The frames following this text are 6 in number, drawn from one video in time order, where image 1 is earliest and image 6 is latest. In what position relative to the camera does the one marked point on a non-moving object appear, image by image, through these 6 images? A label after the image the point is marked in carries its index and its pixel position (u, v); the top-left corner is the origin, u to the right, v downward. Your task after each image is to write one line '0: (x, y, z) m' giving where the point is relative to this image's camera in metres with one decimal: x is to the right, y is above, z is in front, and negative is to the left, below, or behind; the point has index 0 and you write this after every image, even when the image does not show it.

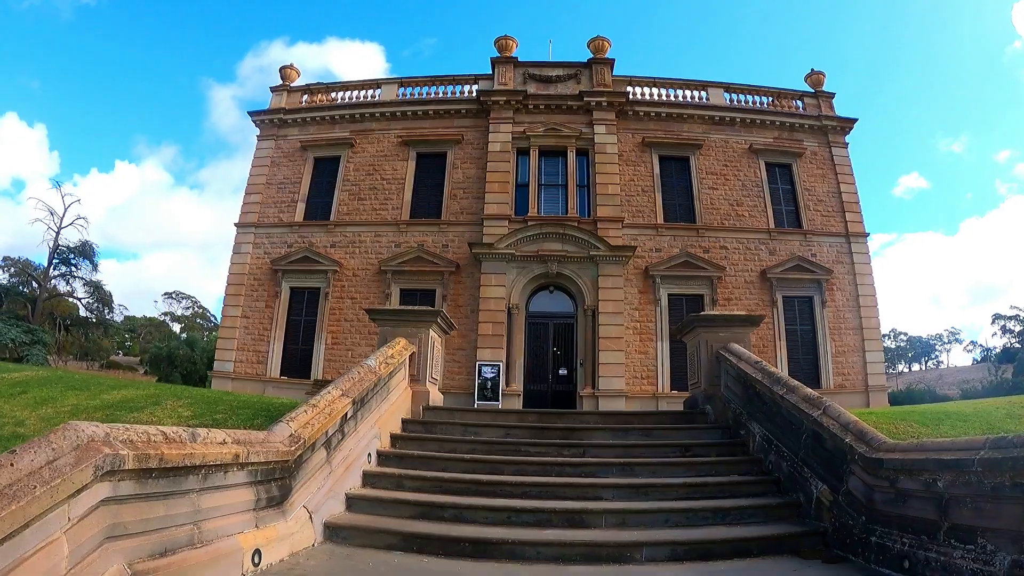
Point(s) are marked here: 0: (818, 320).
0: (+10.1, -1.0, +18.0) m
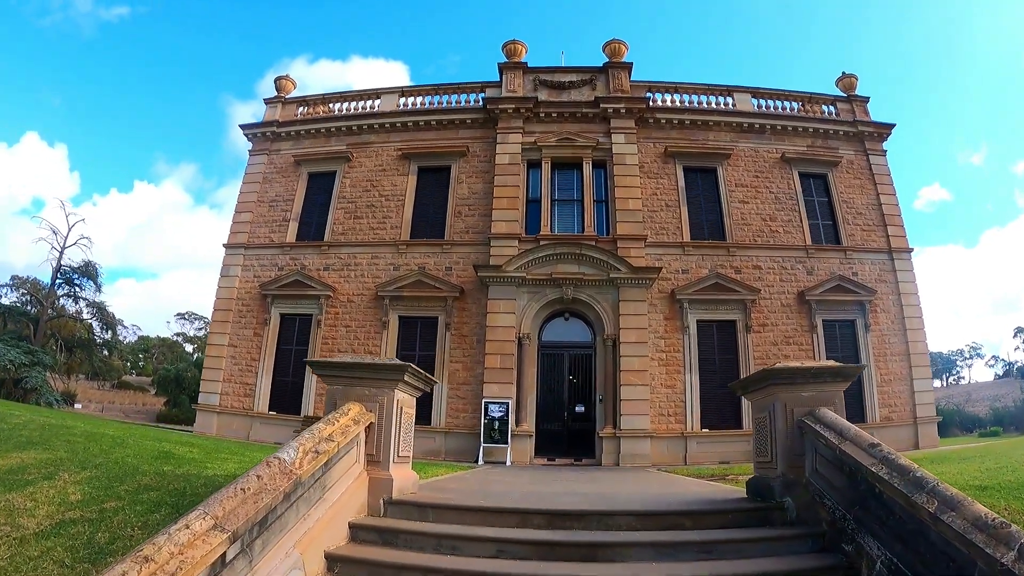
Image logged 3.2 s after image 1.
0: (+10.4, -1.7, +16.1) m
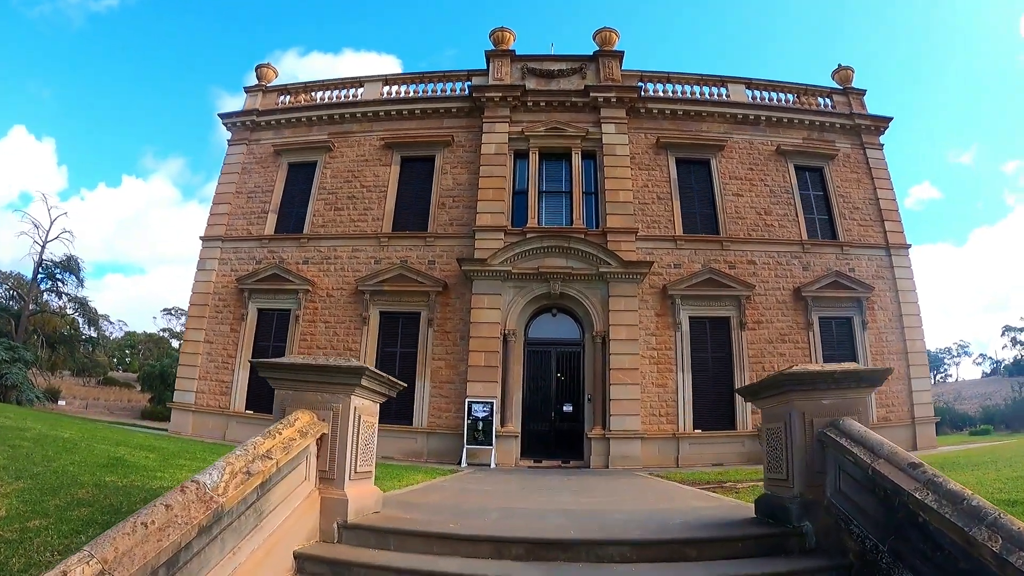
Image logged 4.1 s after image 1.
0: (+10.0, -1.6, +15.7) m
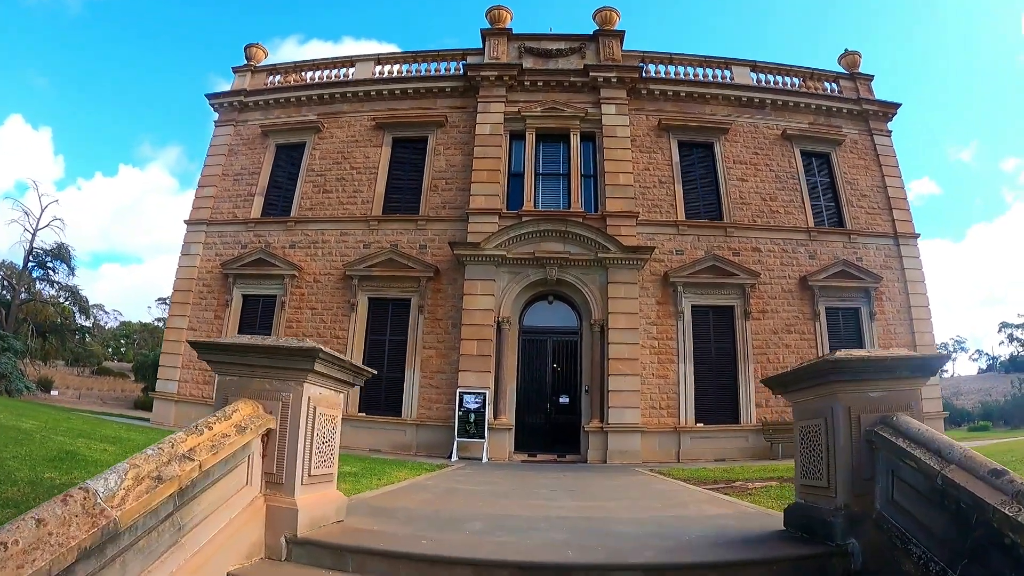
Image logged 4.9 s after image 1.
0: (+9.9, -1.3, +15.1) m
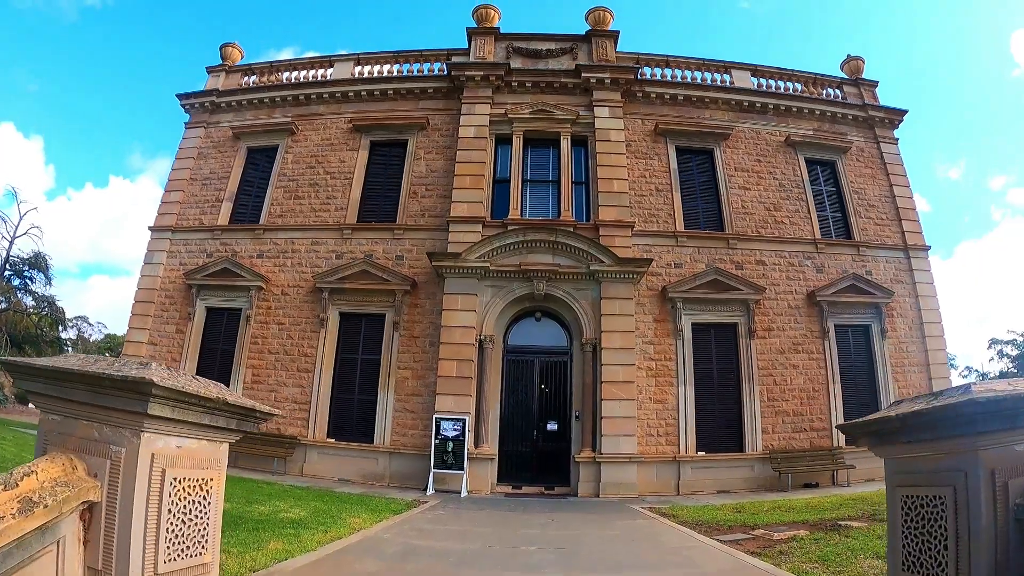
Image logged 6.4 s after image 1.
0: (+9.5, -1.7, +14.0) m
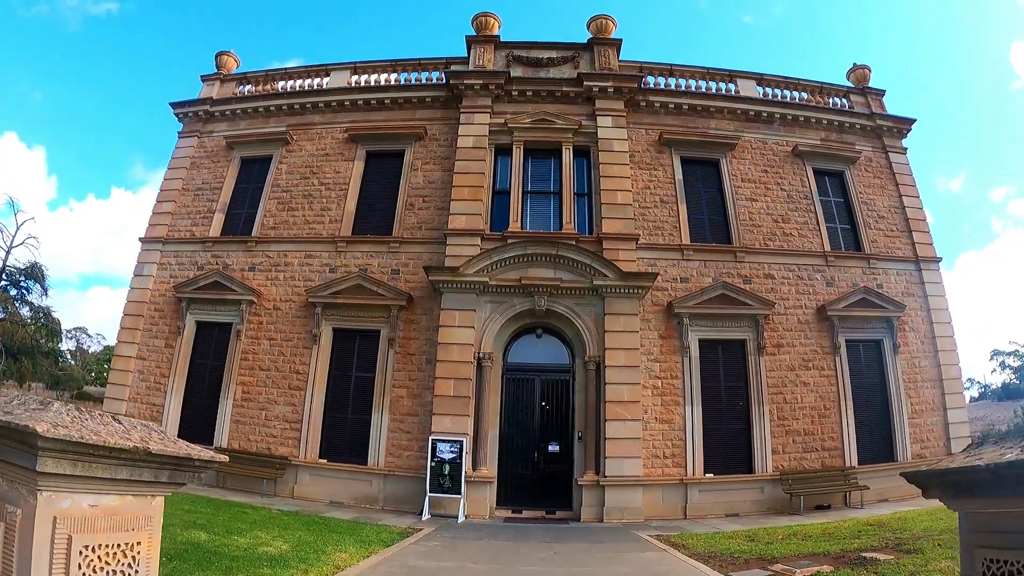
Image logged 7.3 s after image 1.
0: (+9.5, -2.1, +13.5) m
